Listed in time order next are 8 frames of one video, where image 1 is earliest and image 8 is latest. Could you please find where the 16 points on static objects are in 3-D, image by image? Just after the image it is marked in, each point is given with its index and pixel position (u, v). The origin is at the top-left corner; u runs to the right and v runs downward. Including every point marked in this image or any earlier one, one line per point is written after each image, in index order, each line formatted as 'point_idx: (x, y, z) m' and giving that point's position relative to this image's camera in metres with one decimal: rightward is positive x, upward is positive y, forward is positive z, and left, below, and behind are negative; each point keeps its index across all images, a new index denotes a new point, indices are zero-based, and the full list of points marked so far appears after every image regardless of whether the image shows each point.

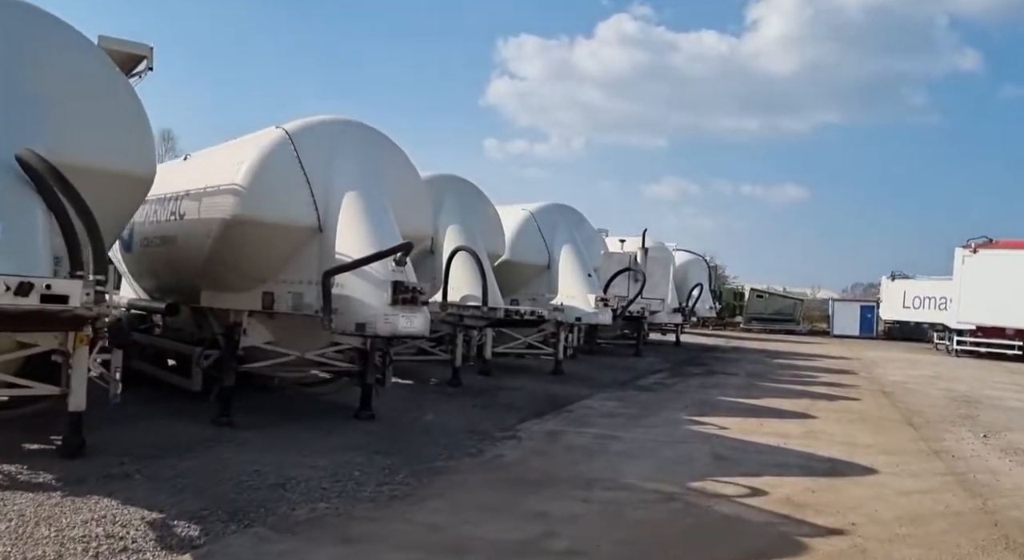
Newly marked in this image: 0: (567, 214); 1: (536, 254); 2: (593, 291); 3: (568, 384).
0: (+1.1, +1.3, +15.7) m
1: (+0.4, +0.5, +15.0) m
2: (+1.5, -0.2, +14.6) m
3: (+1.0, -2.0, +15.0) m
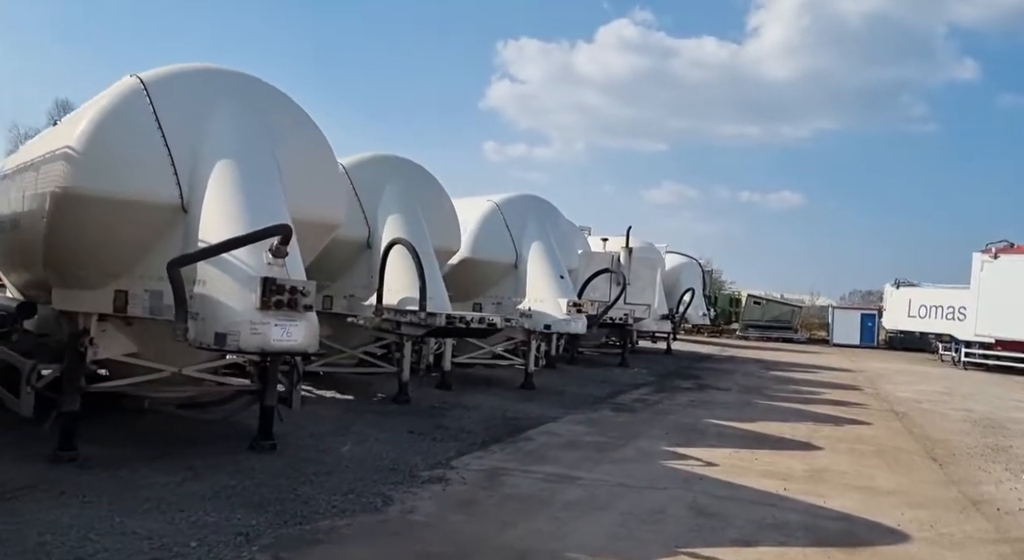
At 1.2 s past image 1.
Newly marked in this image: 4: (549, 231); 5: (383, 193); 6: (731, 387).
0: (+0.5, +1.3, +13.9) m
1: (-0.2, +0.5, +13.2) m
2: (+0.8, -0.2, +12.8) m
3: (+0.4, -2.0, +13.1) m
4: (+0.6, +0.9, +13.8) m
5: (-1.7, +1.2, +10.3) m
6: (+4.9, -2.4, +17.8) m
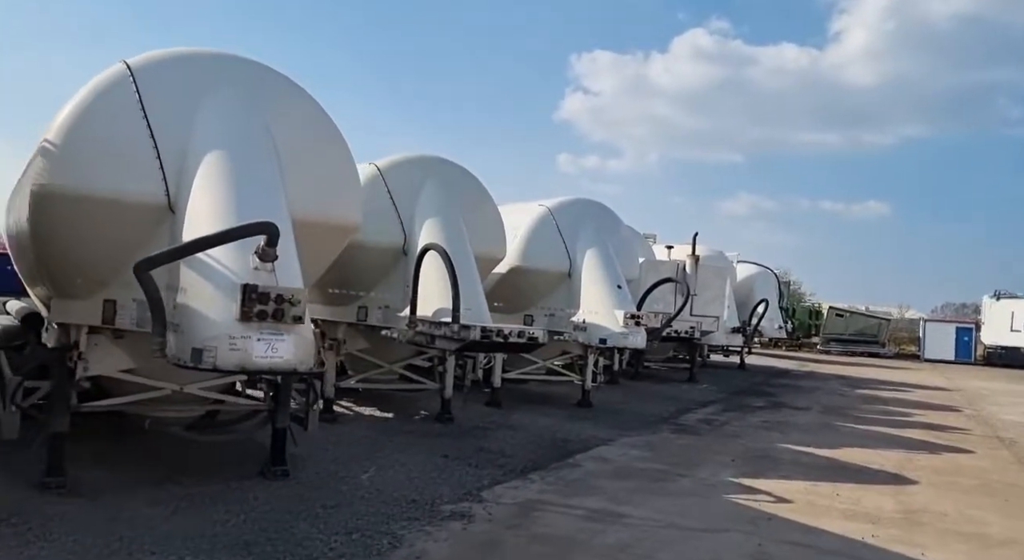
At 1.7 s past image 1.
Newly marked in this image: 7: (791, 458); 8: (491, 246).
0: (+1.4, +1.1, +13.0) m
1: (+0.6, +0.3, +12.3) m
2: (+1.6, -0.4, +11.8) m
3: (+1.2, -2.2, +12.2) m
4: (+1.5, +0.7, +12.8) m
5: (-1.1, +1.0, +9.6) m
6: (+6.2, -2.6, +16.4) m
7: (+3.5, -2.2, +9.9) m
8: (-0.3, +0.5, +10.3) m
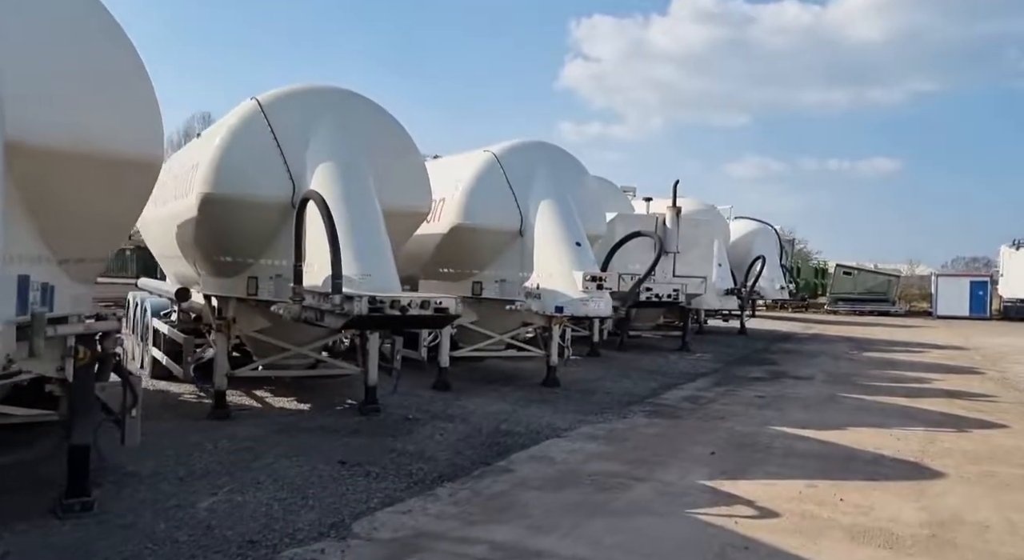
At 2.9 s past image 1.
0: (+0.6, +1.7, +11.0) m
1: (-0.1, +0.8, +10.4) m
2: (+0.9, +0.2, +9.9) m
3: (+0.5, -1.6, +10.3) m
4: (+0.7, +1.3, +10.9) m
5: (-1.9, +1.4, +7.7) m
6: (+5.5, -1.8, +14.5) m
7: (+2.8, -1.7, +8.1) m
8: (-1.1, +0.9, +8.4) m
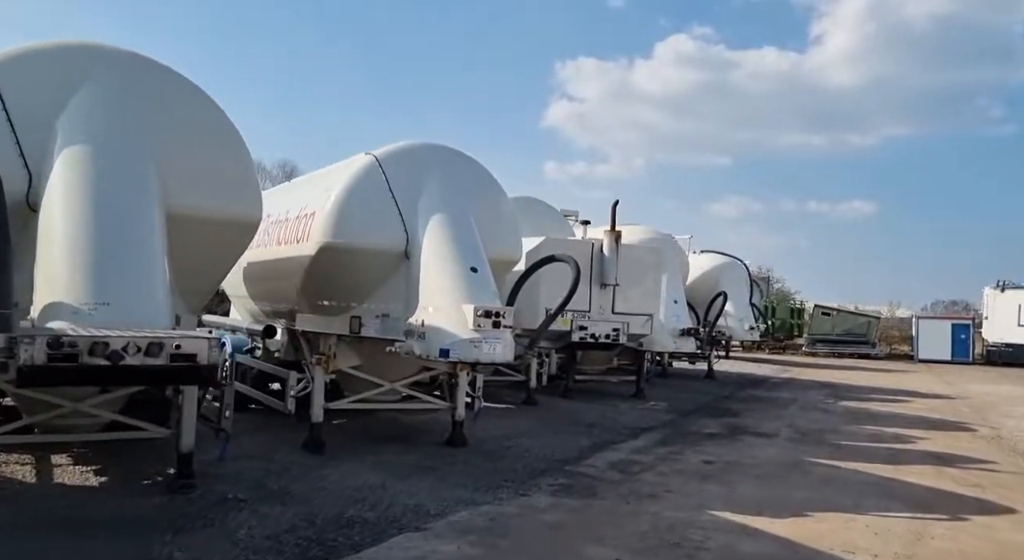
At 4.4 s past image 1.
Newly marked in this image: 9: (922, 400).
0: (-0.6, +1.3, +9.0) m
1: (-1.4, +0.5, +8.3) m
2: (-0.3, -0.2, +7.8) m
3: (-0.7, -2.0, +8.1) m
4: (-0.5, +0.9, +8.8) m
5: (-3.1, +1.2, +5.6) m
6: (+4.2, -2.4, +12.4) m
7: (+1.6, -2.0, +5.9) m
8: (-2.3, +0.6, +6.3) m
9: (+9.9, -2.9, +19.1) m
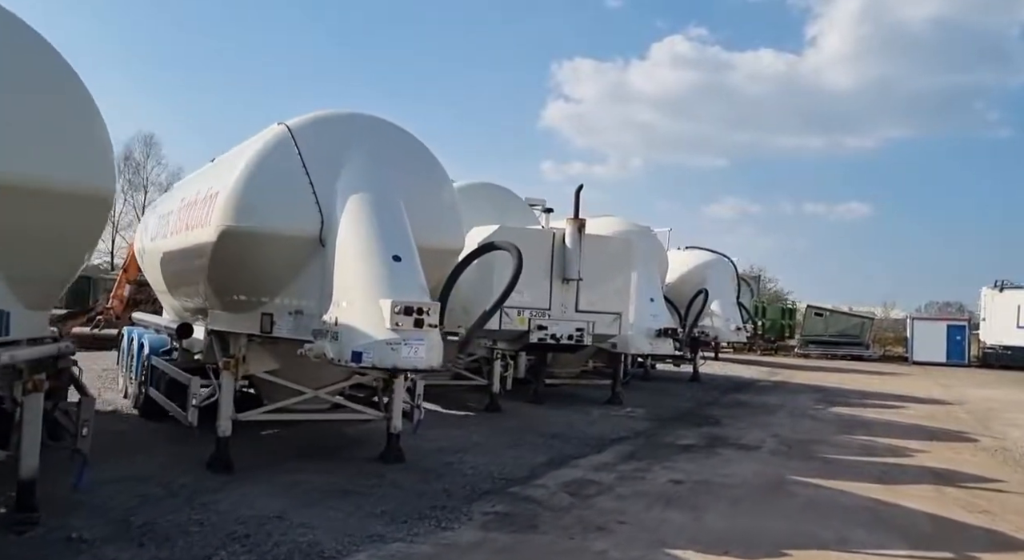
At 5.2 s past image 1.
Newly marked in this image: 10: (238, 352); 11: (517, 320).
0: (-1.2, +1.4, +7.8) m
1: (-2.0, +0.6, +7.1) m
2: (-0.9, -0.1, +6.6) m
3: (-1.3, -1.9, +6.9) m
4: (-1.1, +1.0, +7.6) m
5: (-3.7, +1.3, +4.4) m
6: (+3.5, -2.3, +11.2) m
7: (+1.0, -1.9, +4.7) m
8: (-2.8, +0.7, +5.1) m
9: (+9.2, -2.8, +18.0) m
10: (-2.6, -0.7, +7.5) m
11: (+0.1, -0.5, +10.1) m
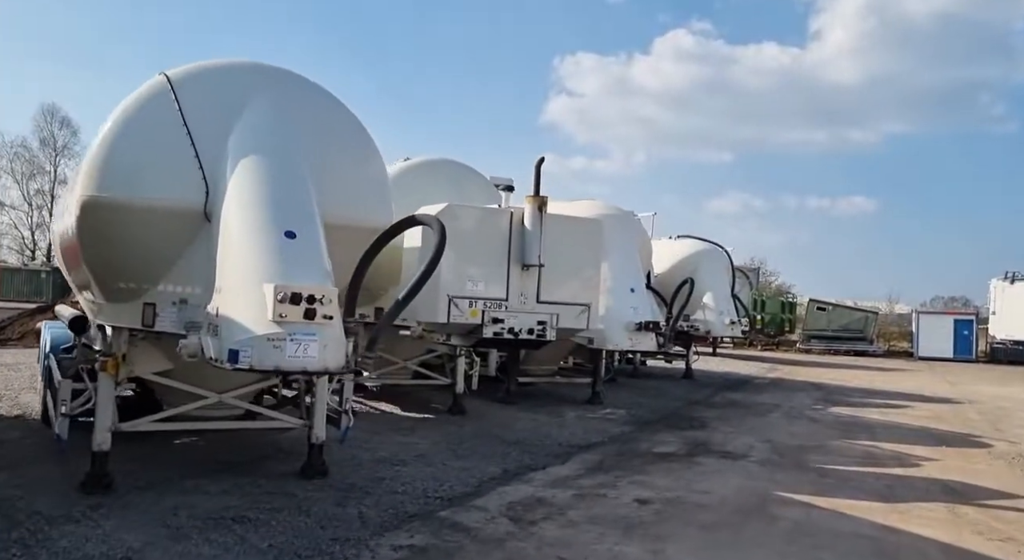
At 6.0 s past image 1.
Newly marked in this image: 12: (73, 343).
0: (-1.8, +1.5, +6.5) m
1: (-2.5, +0.7, +5.8) m
2: (-1.5, 0.0, +5.3) m
3: (-1.9, -1.8, +5.7) m
4: (-1.6, +1.1, +6.4) m
5: (-4.2, +1.4, +3.1) m
6: (+3.0, -2.2, +10.0) m
7: (+0.4, -1.8, +3.5) m
8: (-3.4, +0.8, +3.9) m
9: (+8.7, -2.6, +16.7) m
10: (-3.1, -0.6, +6.3) m
11: (-0.5, -0.4, +8.8) m
12: (-4.9, -0.7, +8.8) m
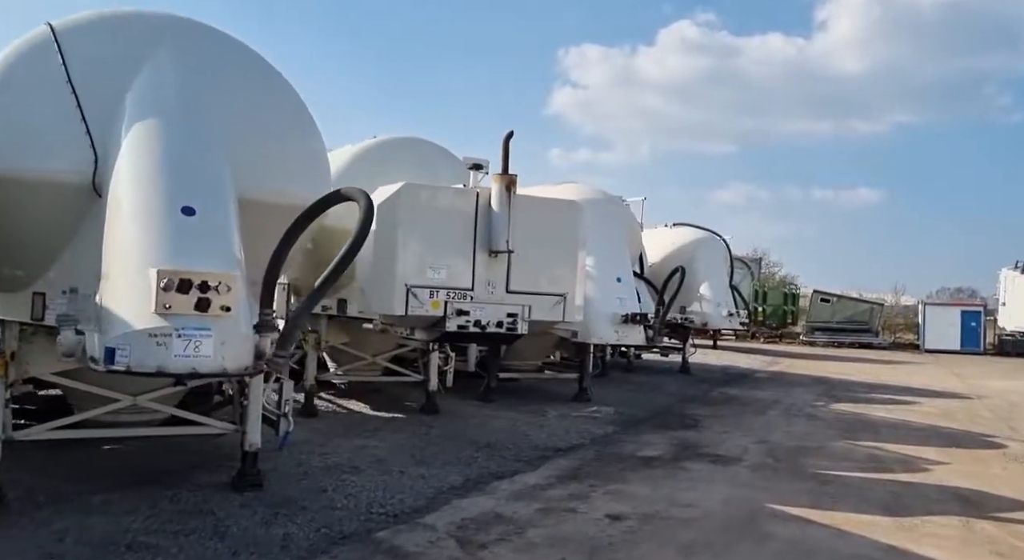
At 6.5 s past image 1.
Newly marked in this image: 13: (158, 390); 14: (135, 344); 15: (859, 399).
0: (-2.2, +1.6, +5.7) m
1: (-2.9, +0.8, +5.0) m
2: (-1.9, +0.1, +4.5) m
3: (-2.2, -1.7, +4.9) m
4: (-2.0, +1.2, +5.6) m
5: (-4.6, +1.5, +2.3) m
6: (+2.7, -2.0, +9.2) m
7: (+0.1, -1.7, +2.7) m
8: (-3.8, +0.9, +3.0) m
9: (+8.4, -2.4, +15.9) m
10: (-3.5, -0.5, +5.5) m
11: (-0.8, -0.2, +8.0) m
12: (-5.2, -0.6, +8.0) m
13: (-2.7, -0.8, +6.0) m
14: (-2.0, -0.3, +4.2) m
15: (+6.9, -2.4, +15.7) m
